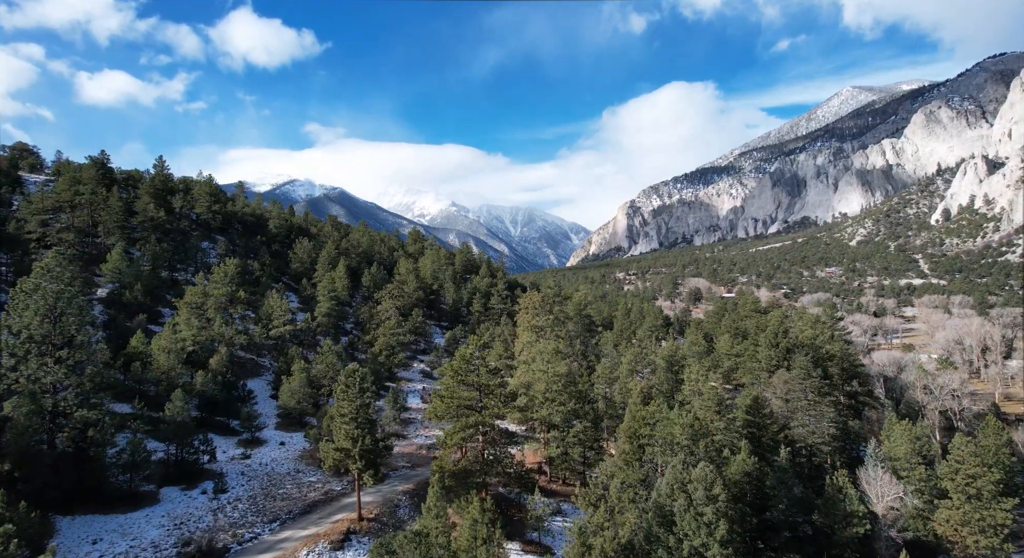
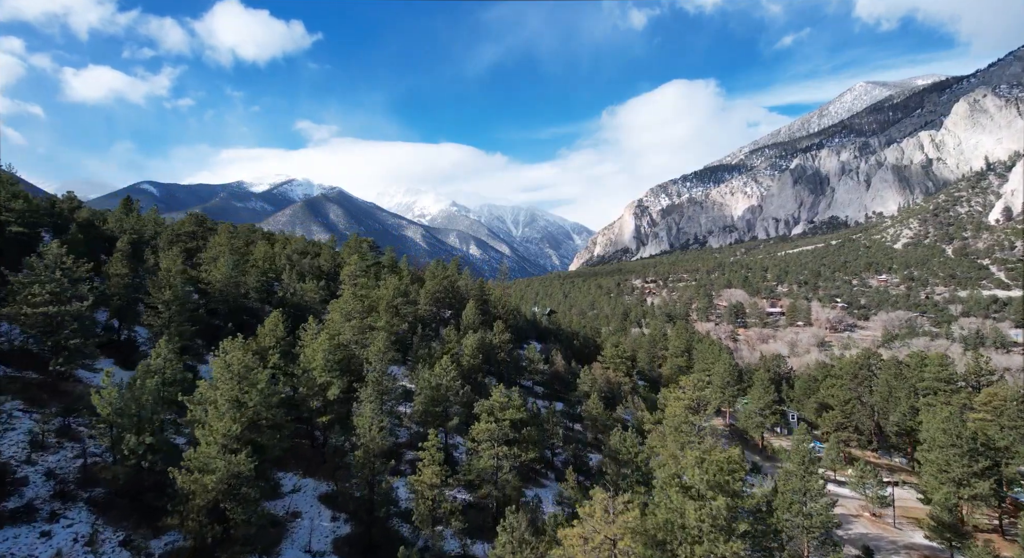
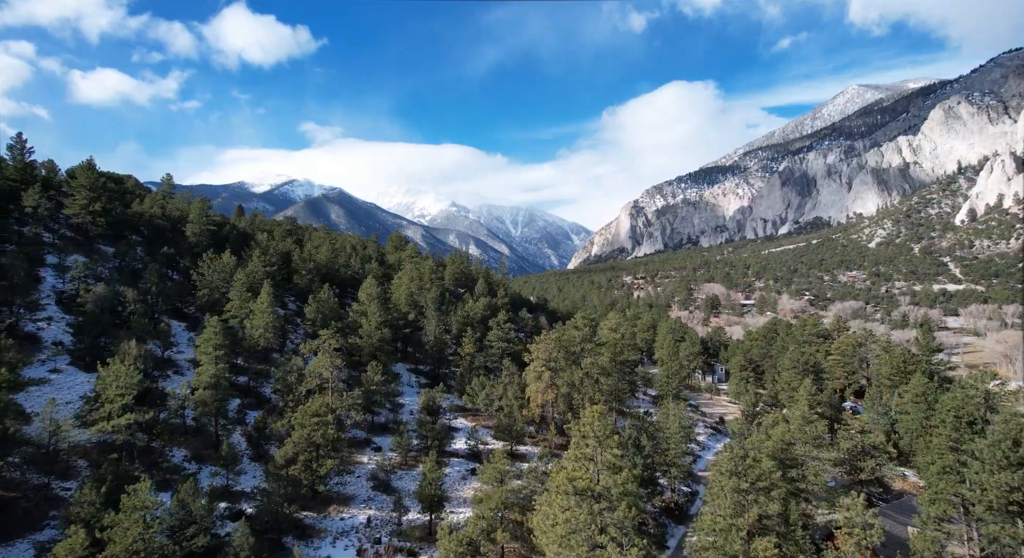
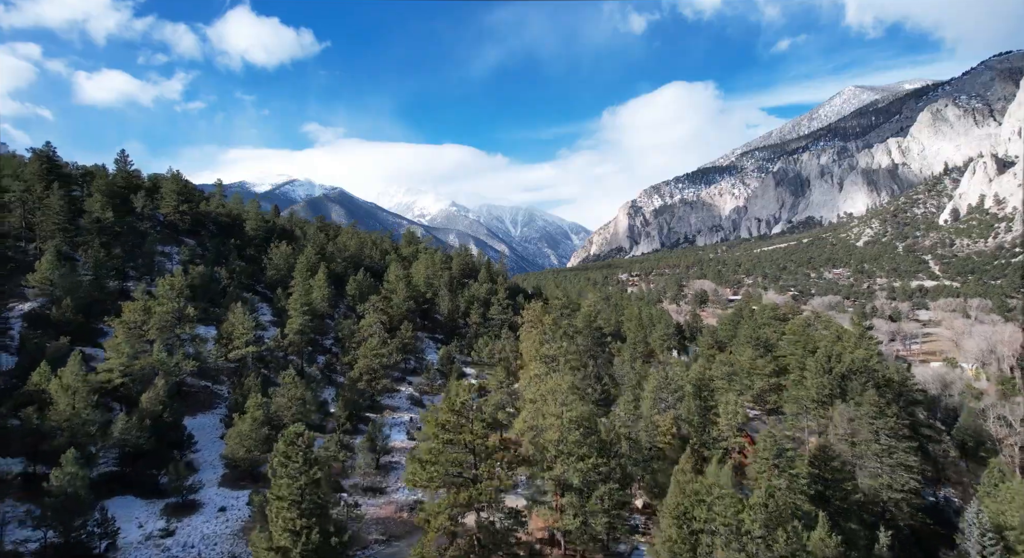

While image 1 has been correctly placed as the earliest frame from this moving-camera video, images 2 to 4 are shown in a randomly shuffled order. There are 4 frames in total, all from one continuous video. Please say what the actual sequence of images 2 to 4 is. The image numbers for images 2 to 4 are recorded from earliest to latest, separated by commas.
4, 3, 2
